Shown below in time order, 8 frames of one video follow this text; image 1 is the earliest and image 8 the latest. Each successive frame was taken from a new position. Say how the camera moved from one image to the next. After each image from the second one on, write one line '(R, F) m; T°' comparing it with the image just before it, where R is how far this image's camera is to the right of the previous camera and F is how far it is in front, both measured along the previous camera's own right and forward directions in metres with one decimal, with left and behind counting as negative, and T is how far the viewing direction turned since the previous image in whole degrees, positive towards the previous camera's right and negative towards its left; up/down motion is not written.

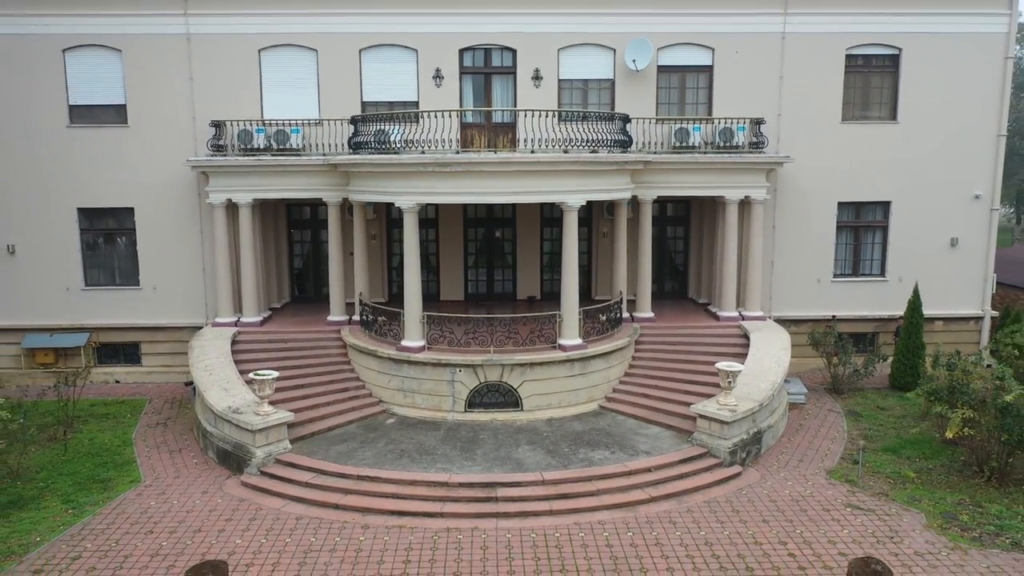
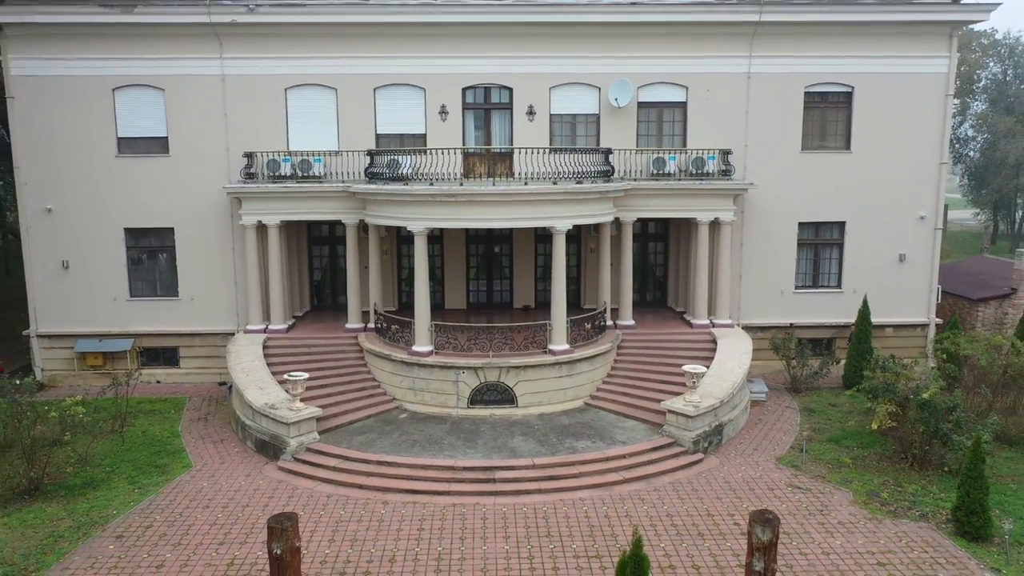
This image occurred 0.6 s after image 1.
(+0.1, -1.8) m; 0°
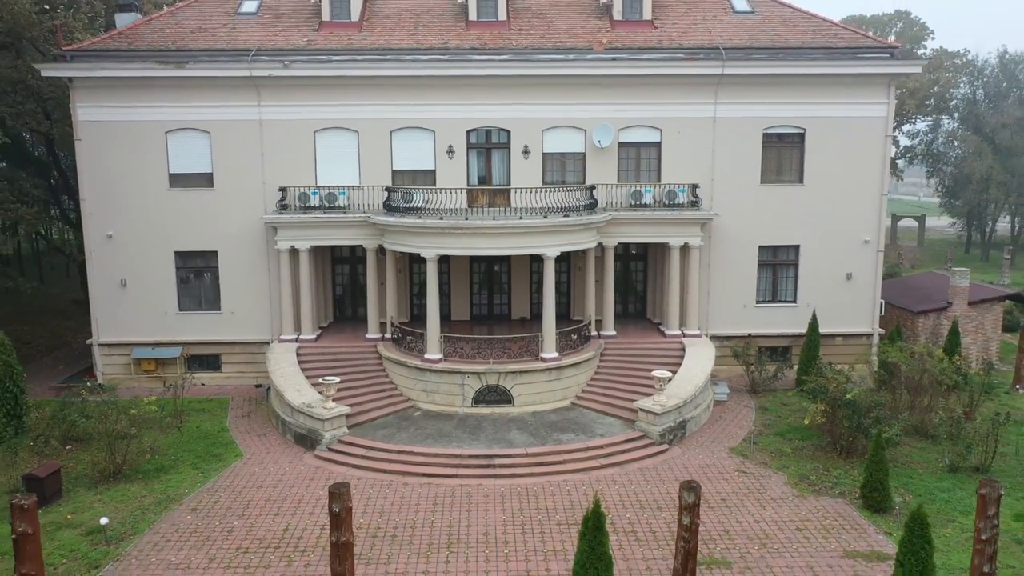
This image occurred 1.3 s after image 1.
(+0.1, -2.5) m; 0°
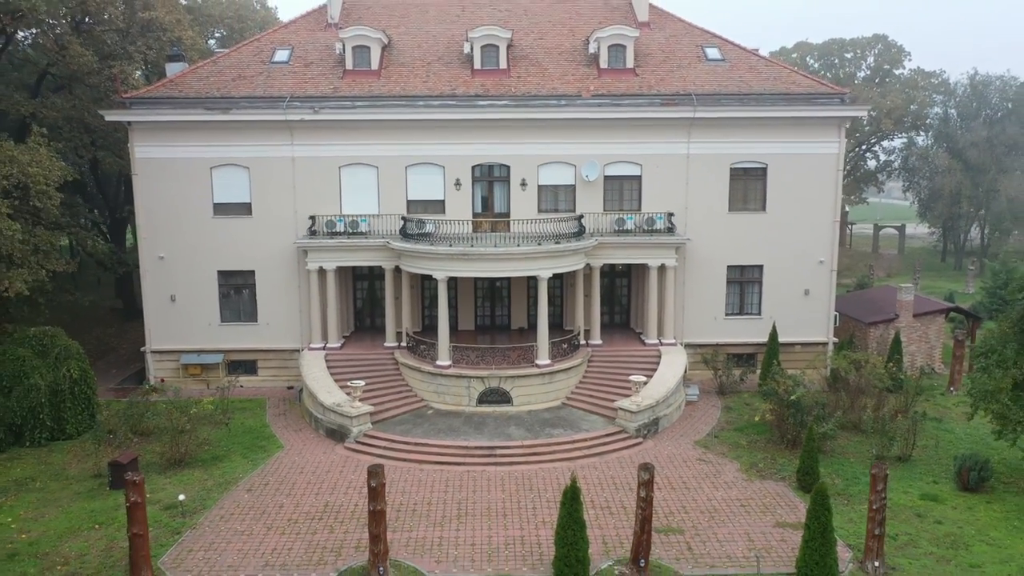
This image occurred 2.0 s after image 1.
(+0.1, -2.7) m; 0°
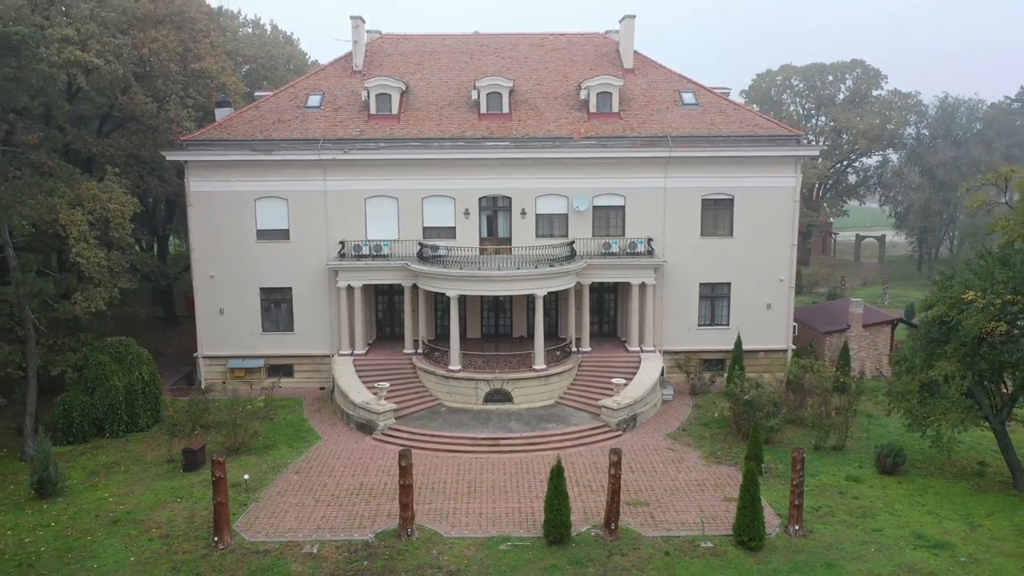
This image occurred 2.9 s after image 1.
(+0.1, -3.4) m; 0°
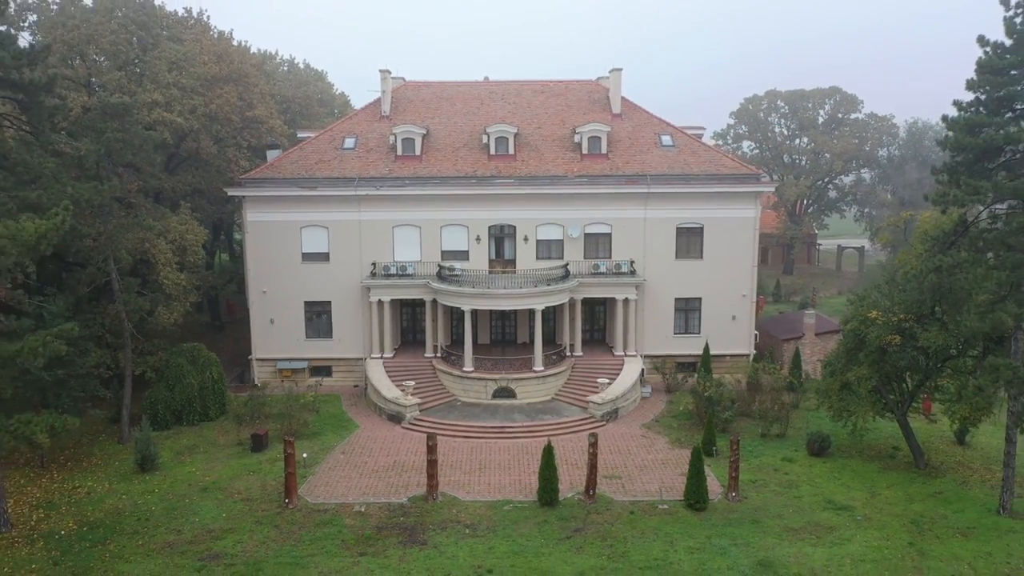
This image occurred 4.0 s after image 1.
(+0.1, -4.6) m; -1°
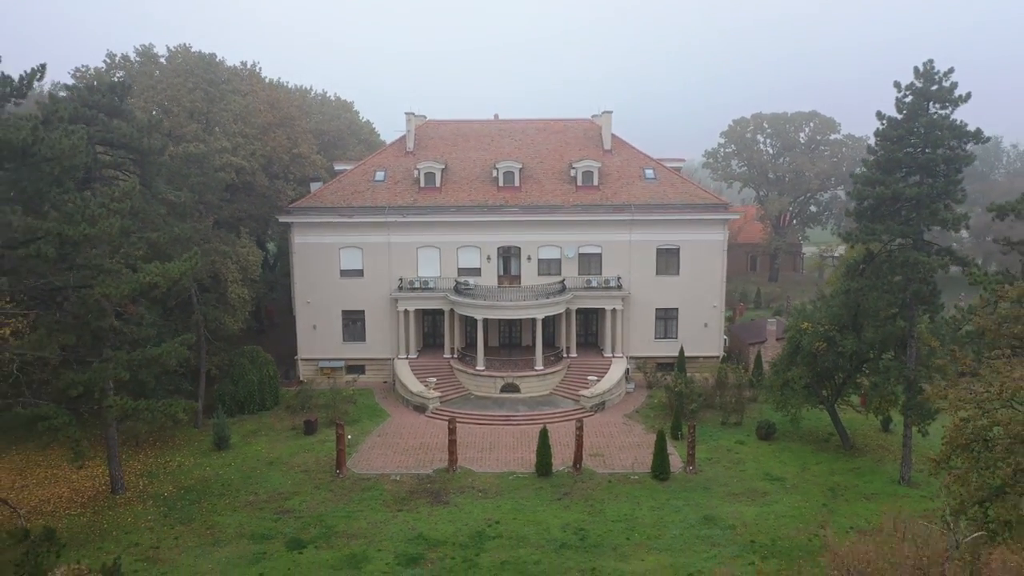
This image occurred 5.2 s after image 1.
(+0.2, -5.4) m; -1°
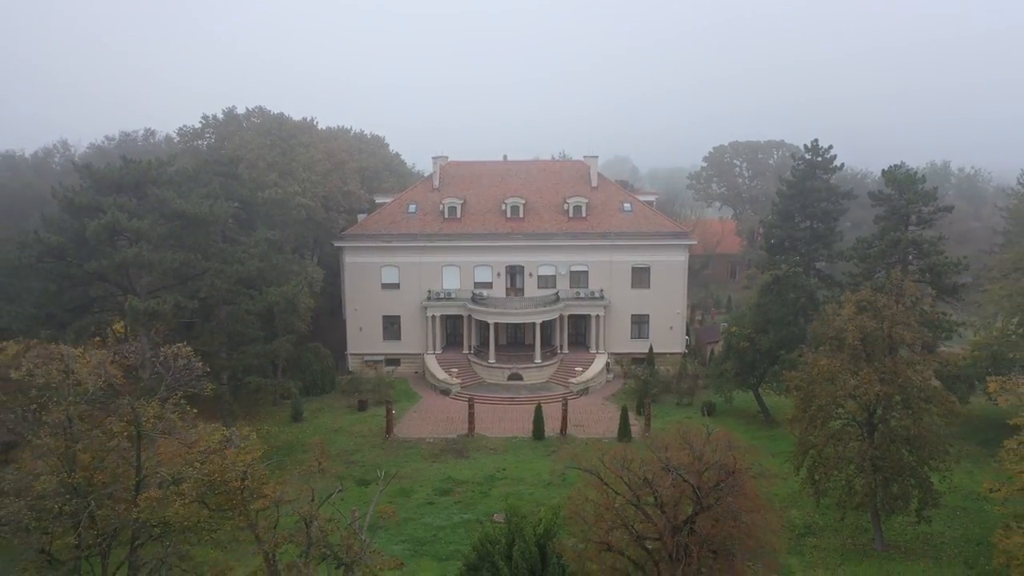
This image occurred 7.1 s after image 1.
(+0.3, -9.1) m; -1°
